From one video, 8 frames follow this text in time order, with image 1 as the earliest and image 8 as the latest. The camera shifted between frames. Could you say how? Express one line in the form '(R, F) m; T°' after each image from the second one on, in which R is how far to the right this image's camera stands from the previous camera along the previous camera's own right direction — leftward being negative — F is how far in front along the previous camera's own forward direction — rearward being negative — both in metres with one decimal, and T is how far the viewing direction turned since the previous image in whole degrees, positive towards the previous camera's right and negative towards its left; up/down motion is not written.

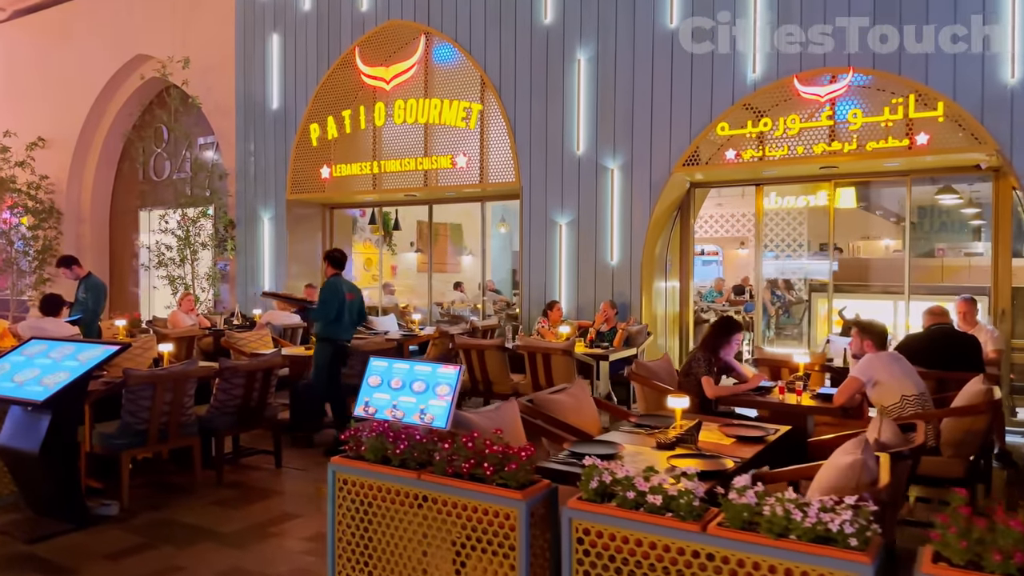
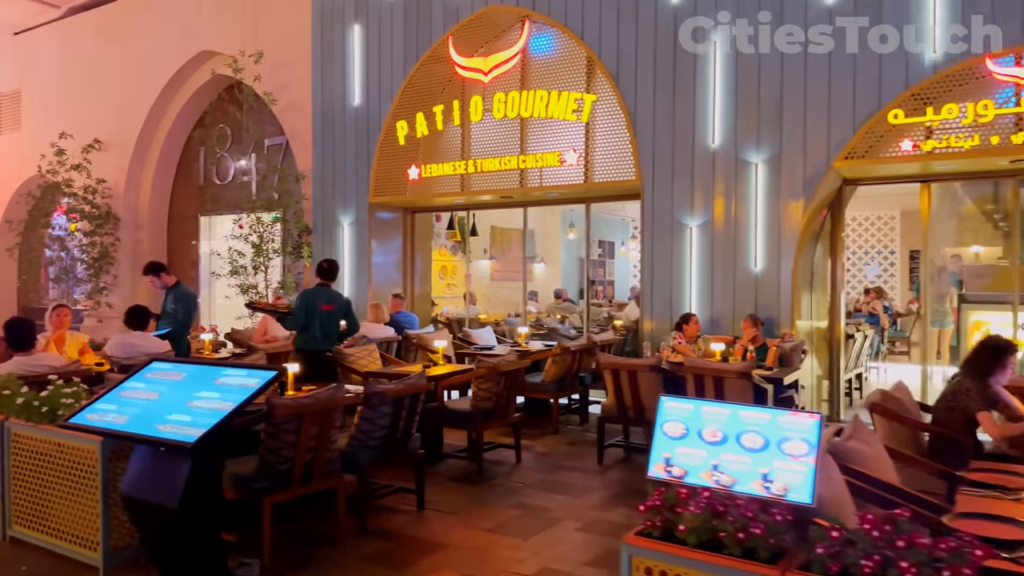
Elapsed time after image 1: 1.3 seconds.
(-1.0, +0.9) m; -1°
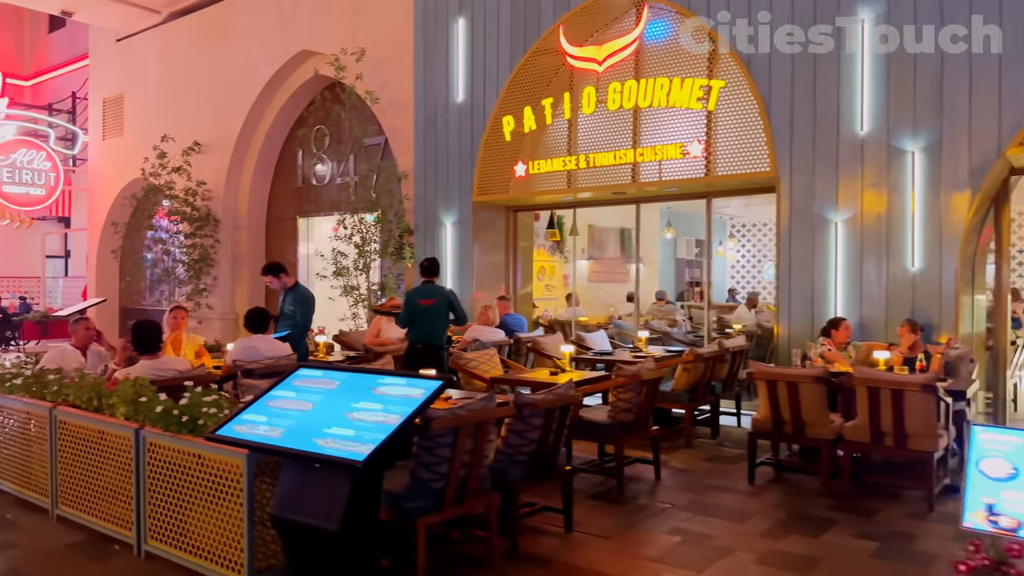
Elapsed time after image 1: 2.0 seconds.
(-0.5, +0.4) m; -5°
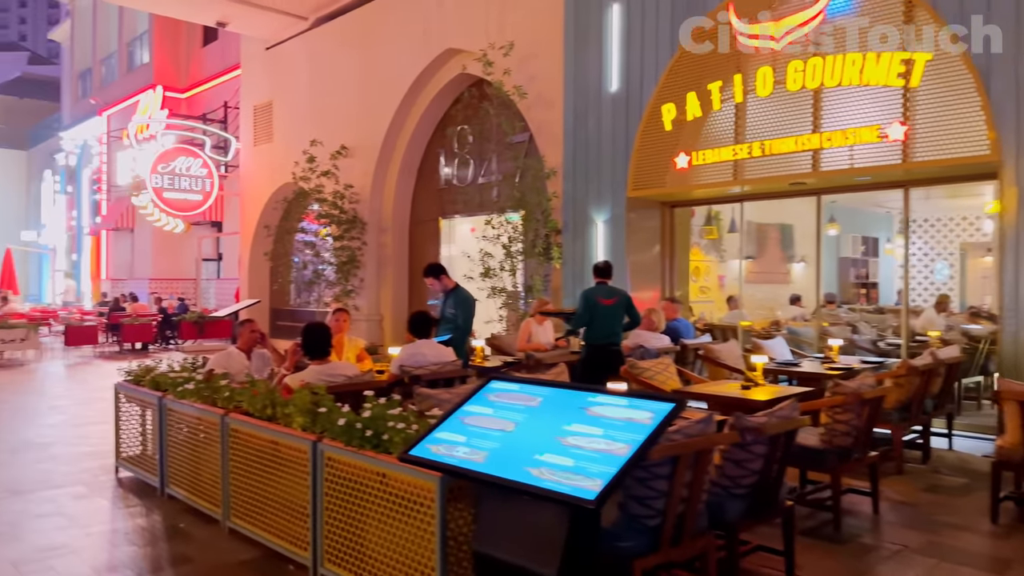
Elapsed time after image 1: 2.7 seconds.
(-0.4, +0.5) m; -9°
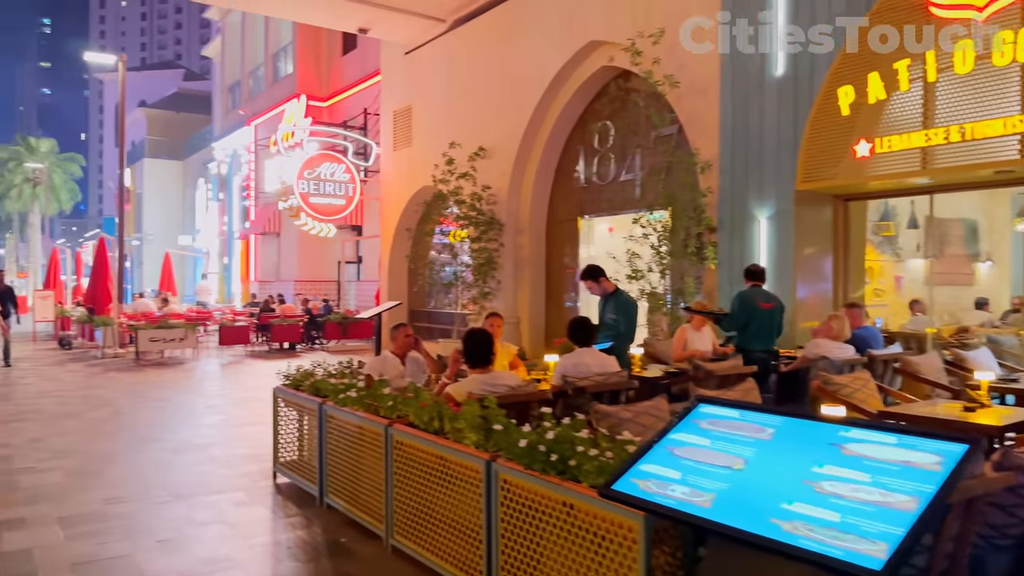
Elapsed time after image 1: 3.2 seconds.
(-0.3, +0.4) m; -9°
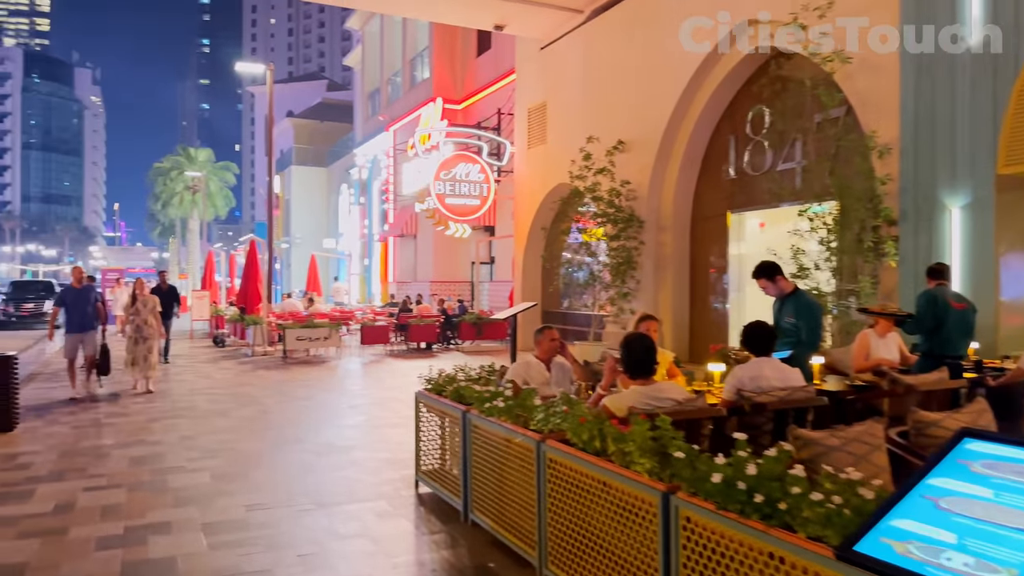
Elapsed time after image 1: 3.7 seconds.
(-0.2, +0.5) m; -9°
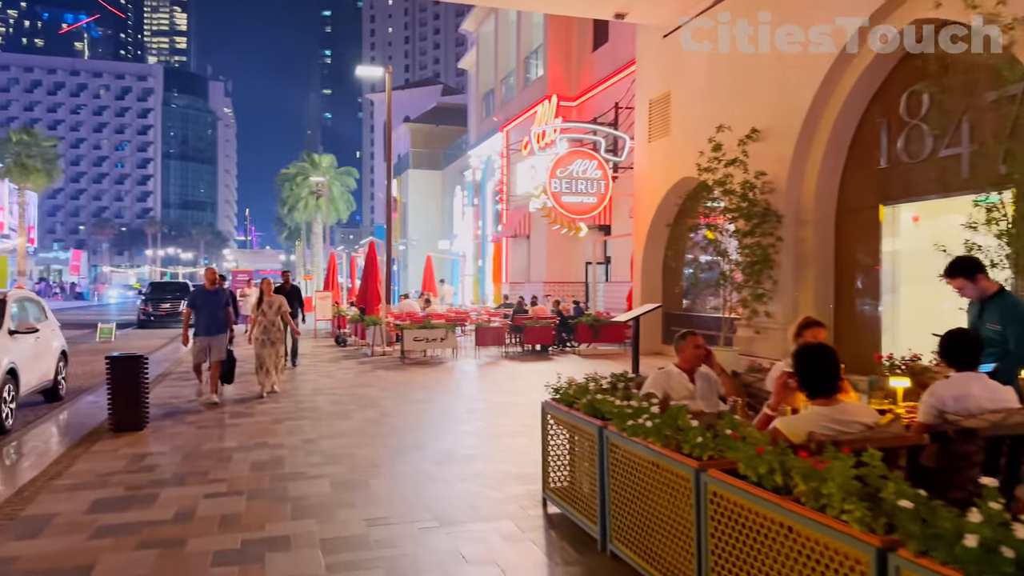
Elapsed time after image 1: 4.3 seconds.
(-0.2, +0.5) m; -8°
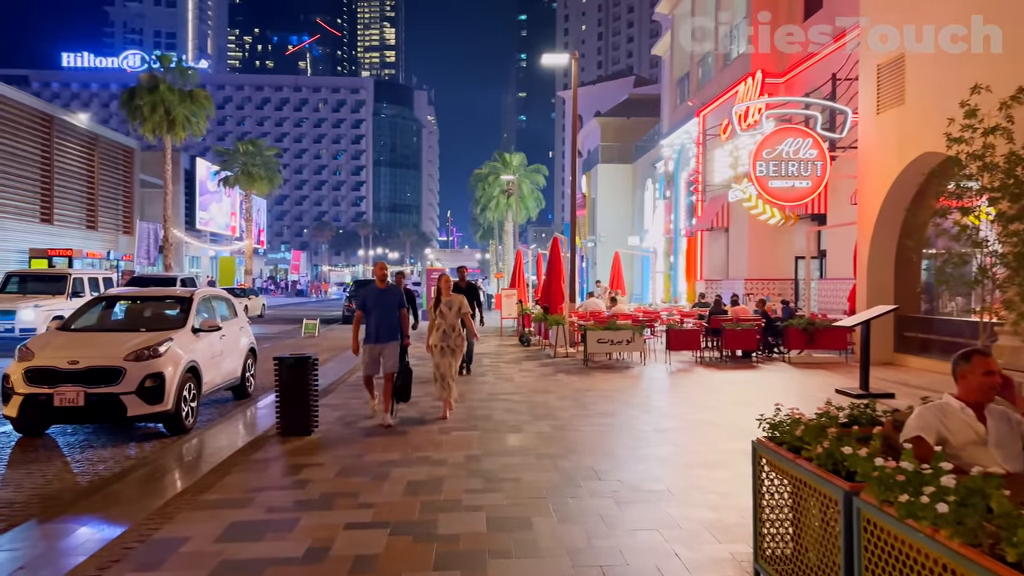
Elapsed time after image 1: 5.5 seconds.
(0.0, +1.1) m; -14°
